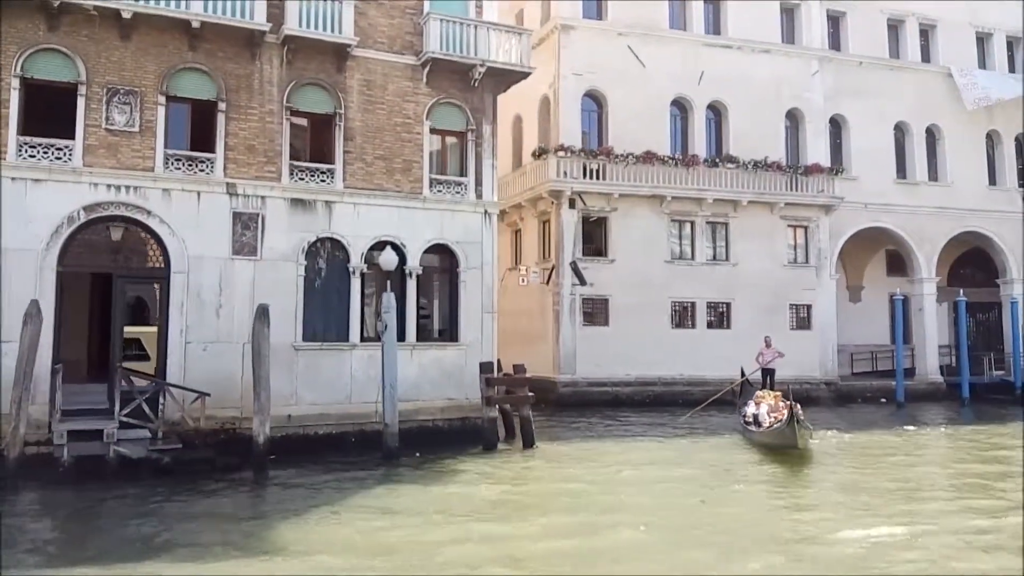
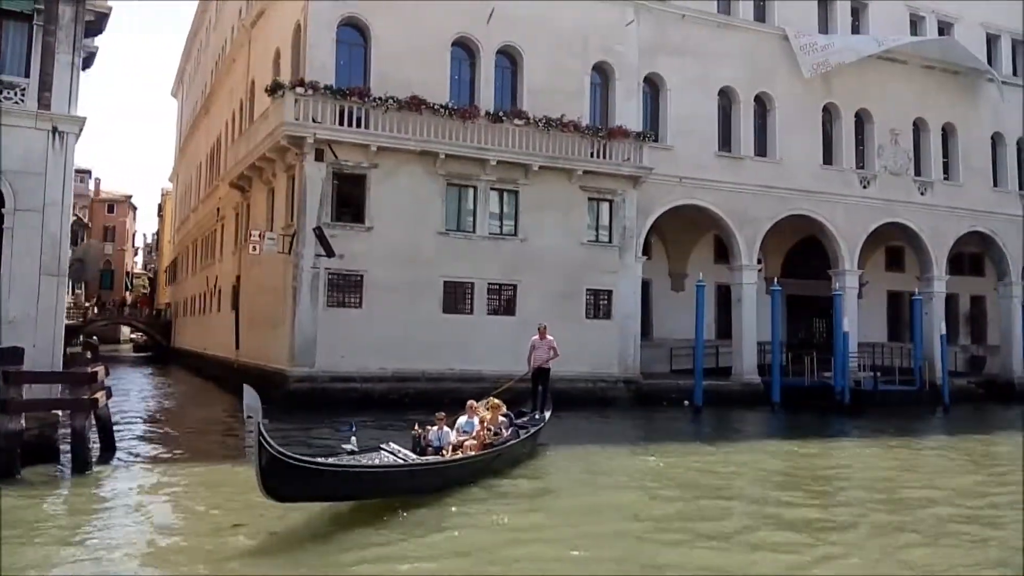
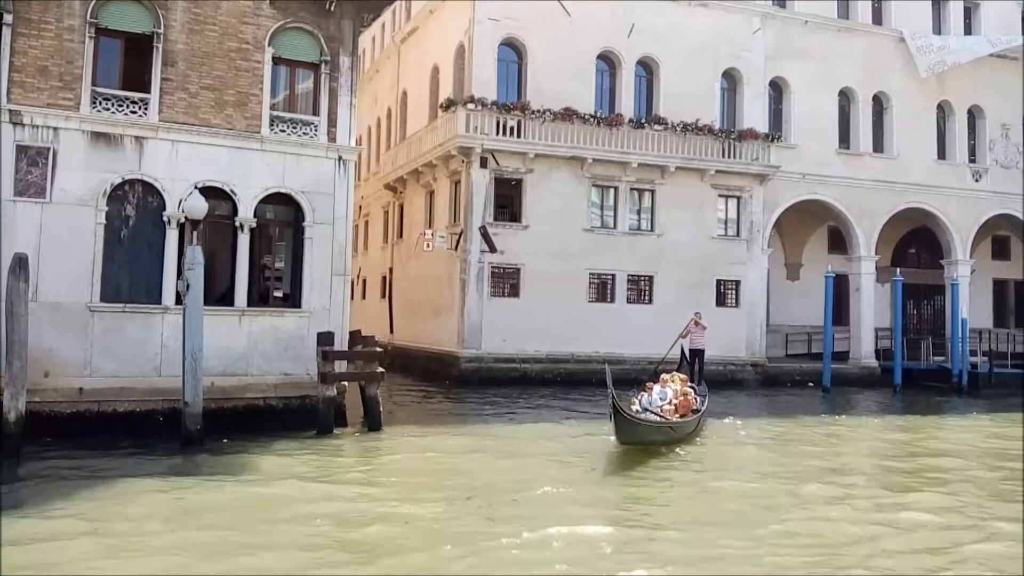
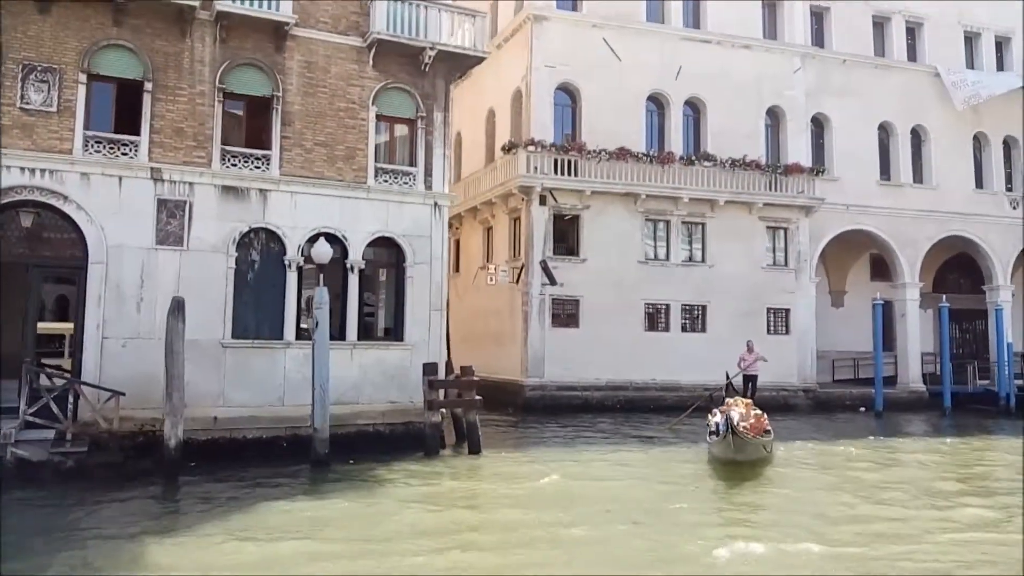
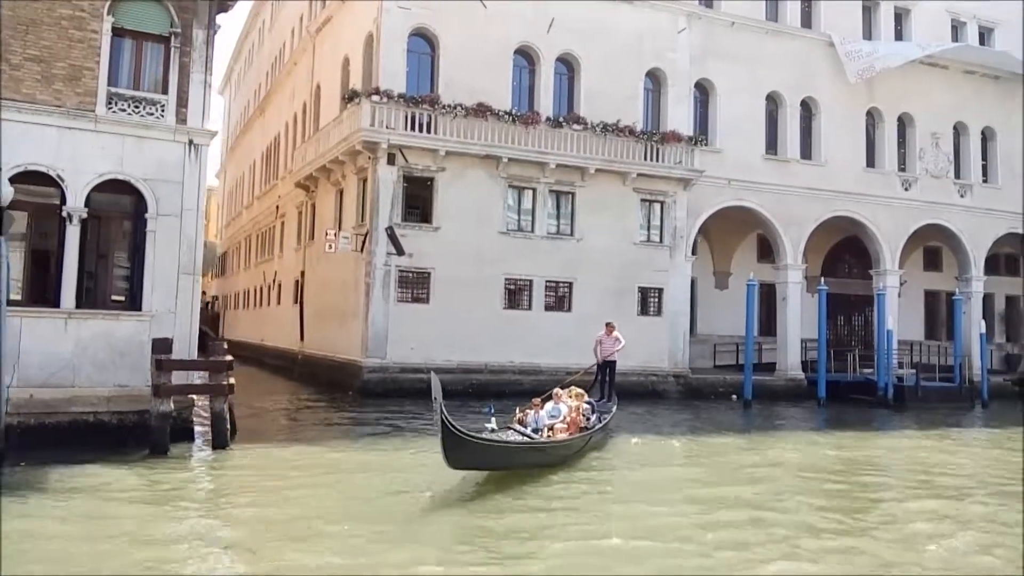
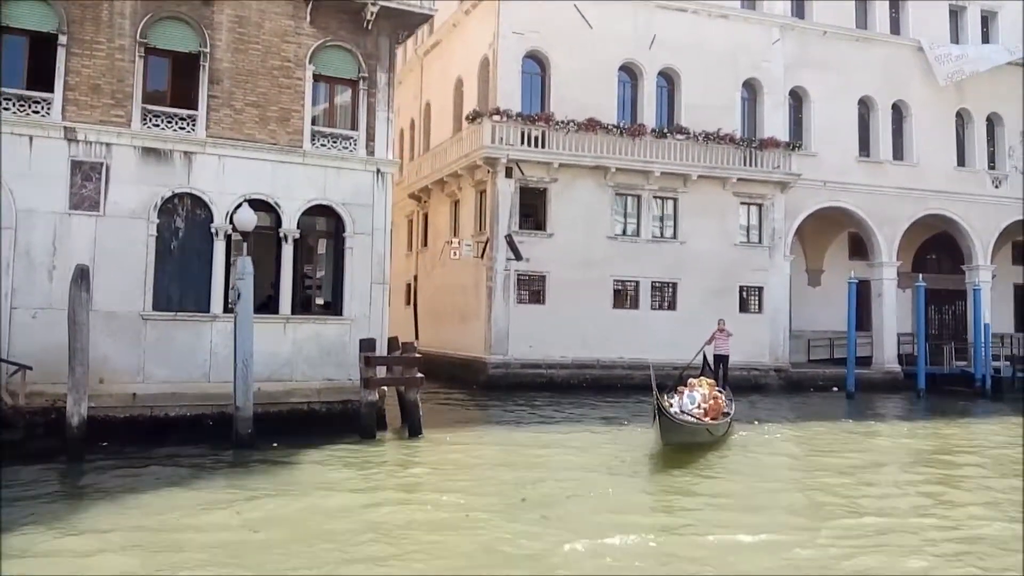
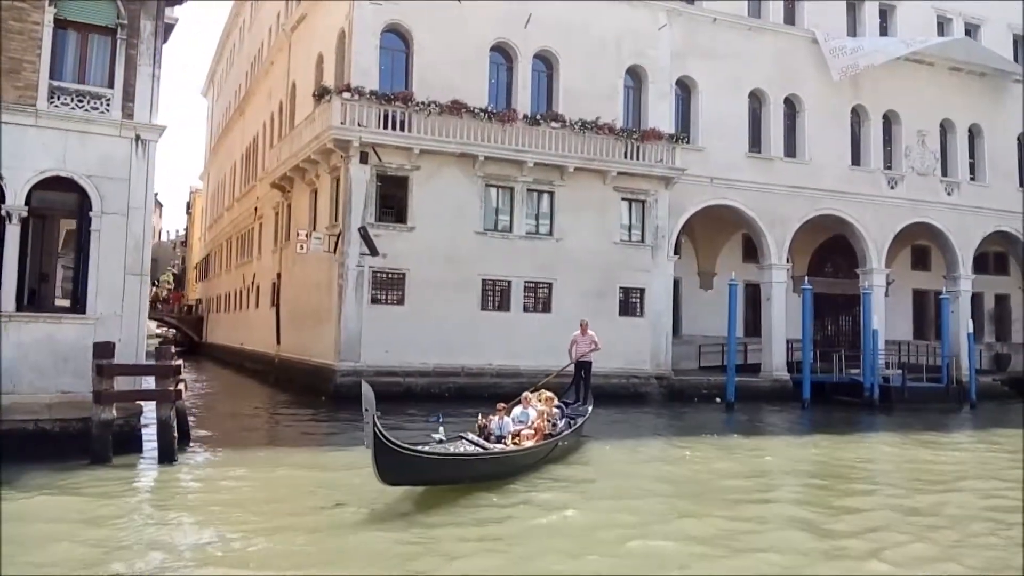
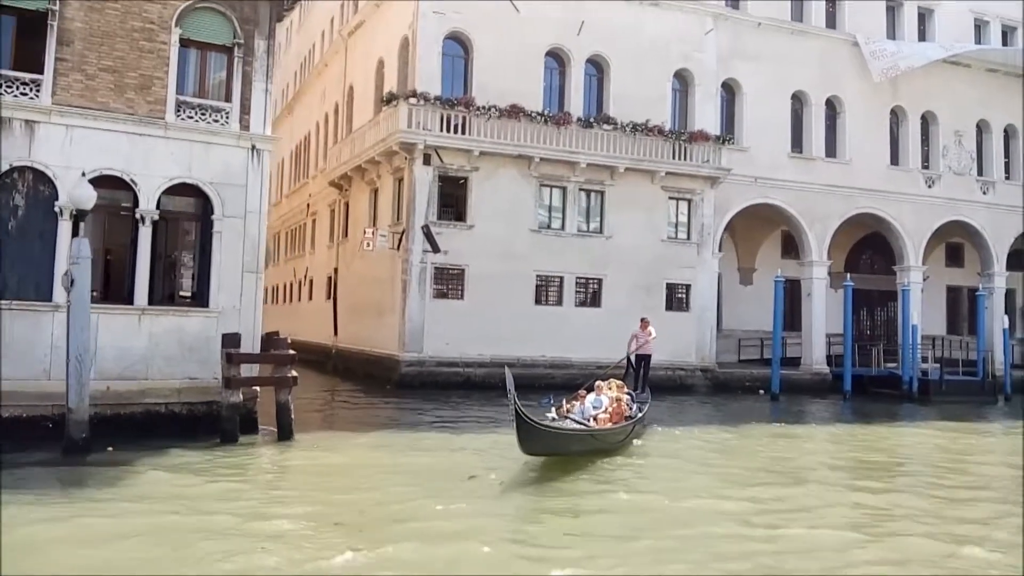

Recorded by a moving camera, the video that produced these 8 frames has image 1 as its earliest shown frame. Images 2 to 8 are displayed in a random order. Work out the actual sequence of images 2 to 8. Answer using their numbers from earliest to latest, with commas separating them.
4, 6, 3, 8, 5, 7, 2
